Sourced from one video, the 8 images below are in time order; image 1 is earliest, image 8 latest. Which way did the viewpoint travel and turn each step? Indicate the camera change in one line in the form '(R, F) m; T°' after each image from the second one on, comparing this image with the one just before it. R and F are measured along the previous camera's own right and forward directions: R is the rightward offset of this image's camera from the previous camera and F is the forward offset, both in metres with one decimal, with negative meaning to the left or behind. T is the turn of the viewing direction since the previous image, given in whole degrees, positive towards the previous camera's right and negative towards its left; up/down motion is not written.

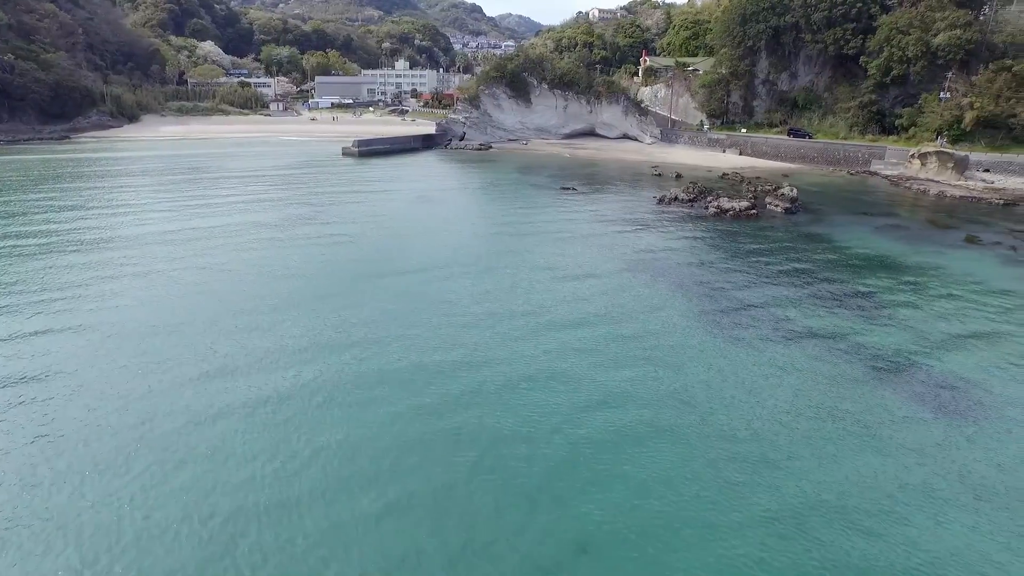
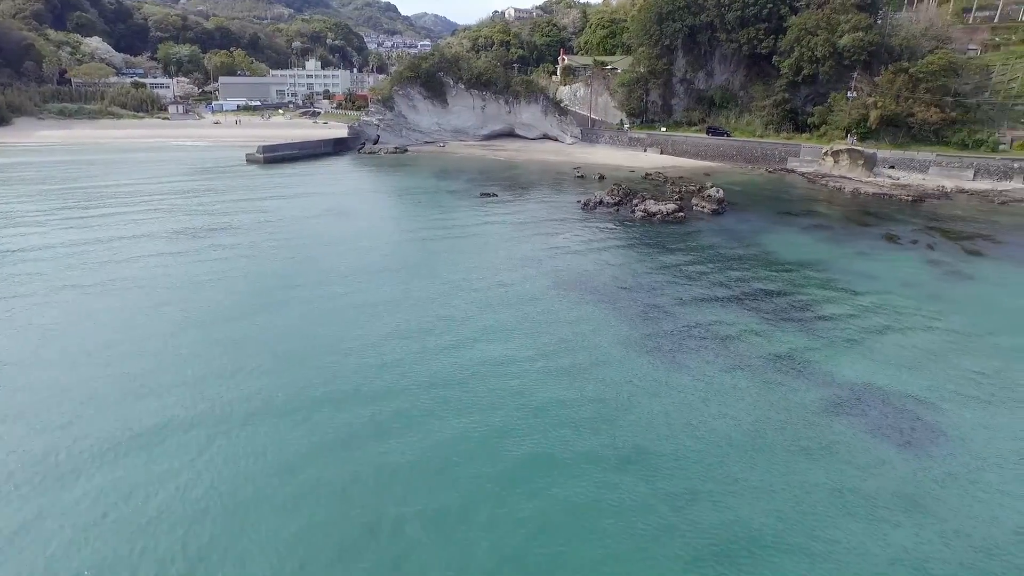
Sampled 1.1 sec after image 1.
(+0.2, +1.4) m; +6°
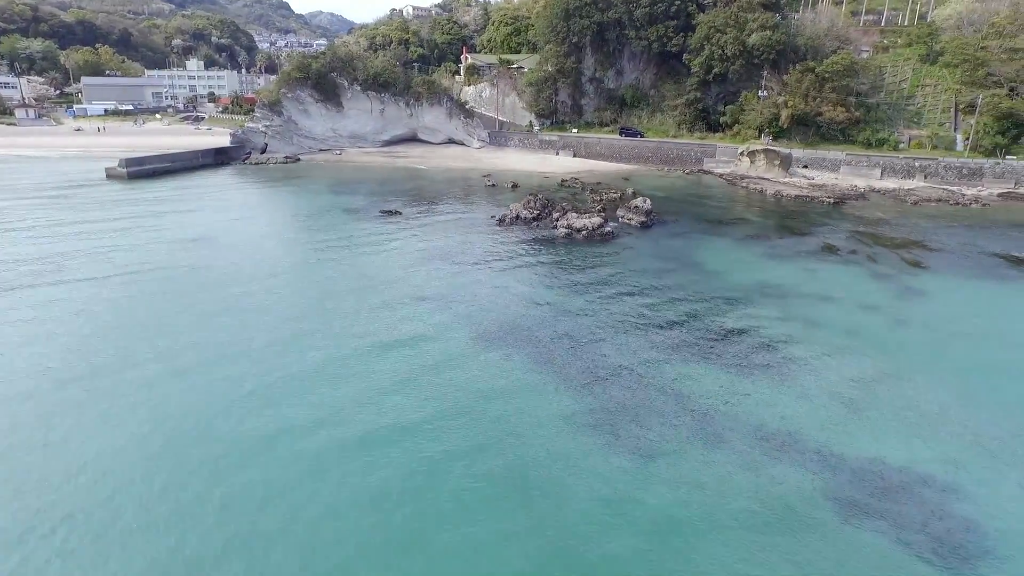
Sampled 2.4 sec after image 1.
(0.0, +2.9) m; +7°
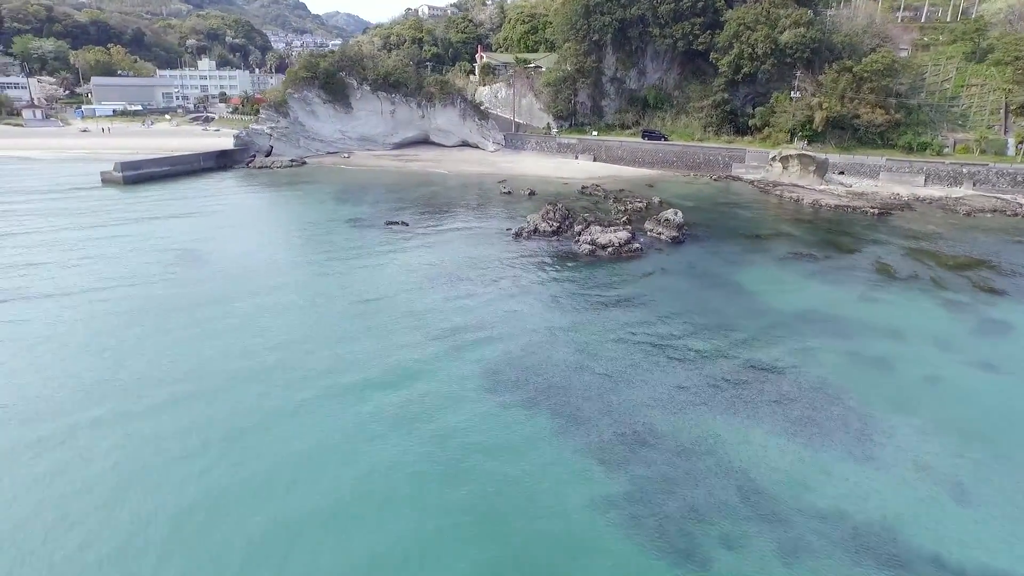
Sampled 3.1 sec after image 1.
(-0.1, +2.1) m; -1°
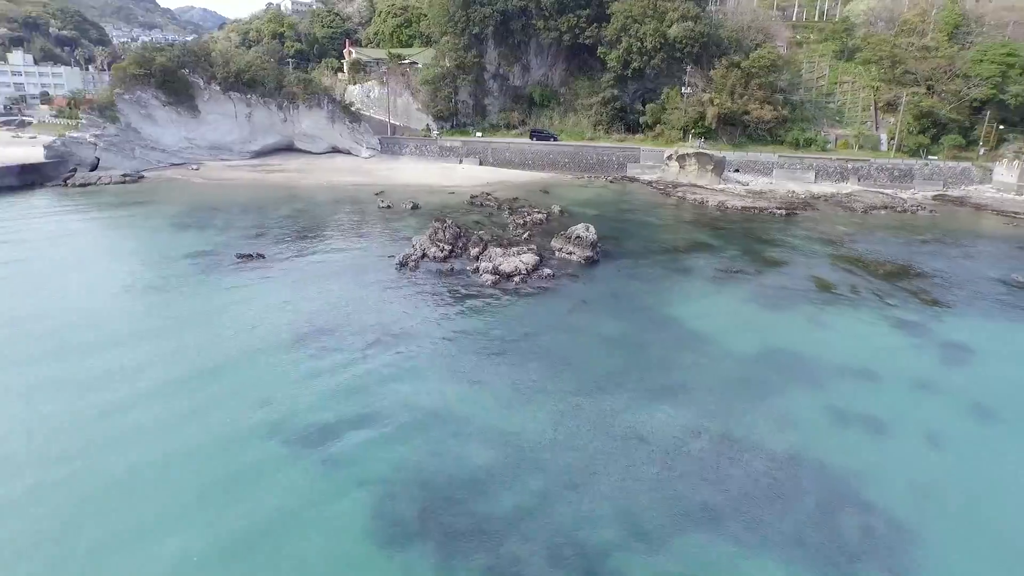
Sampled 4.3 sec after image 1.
(0.0, +3.5) m; +10°
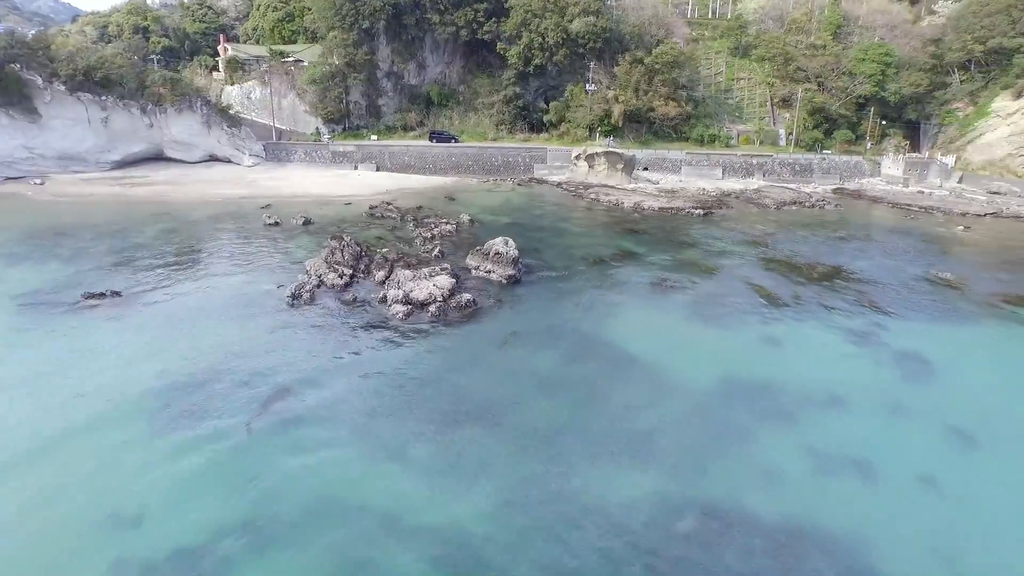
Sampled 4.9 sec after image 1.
(-0.2, +2.2) m; +8°
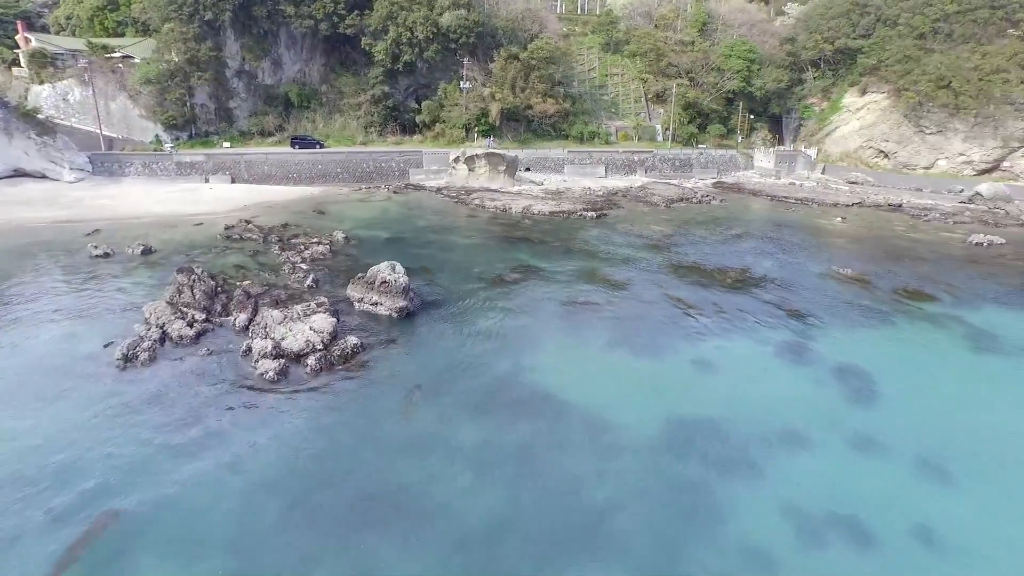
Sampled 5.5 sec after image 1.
(-0.3, +2.3) m; +10°
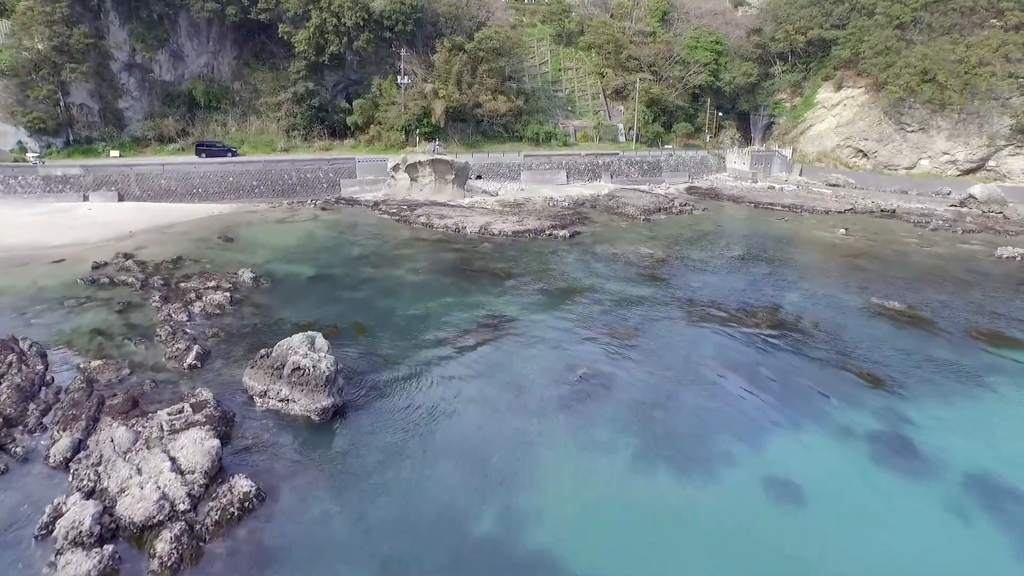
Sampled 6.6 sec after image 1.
(-0.5, +4.5) m; +5°
